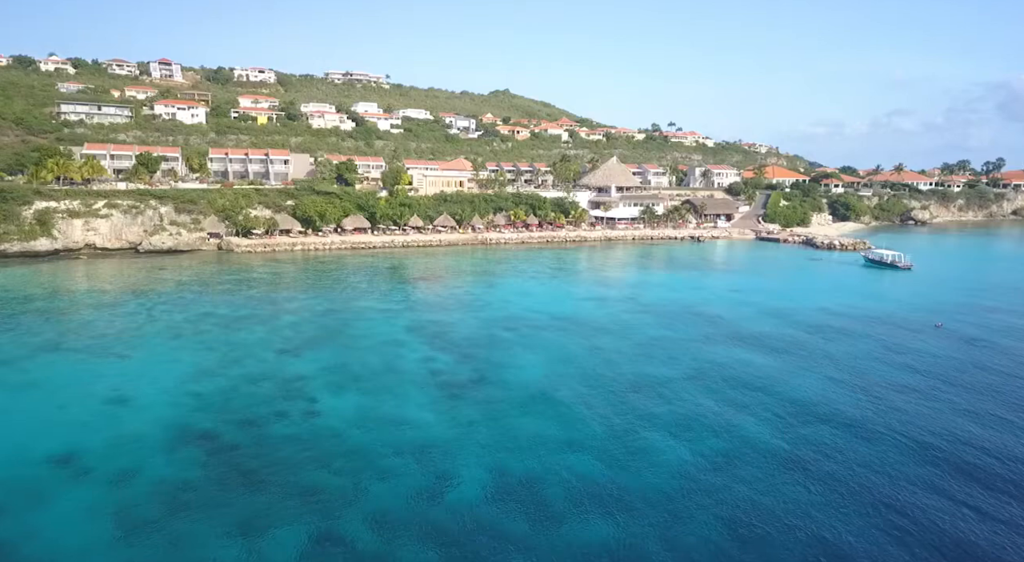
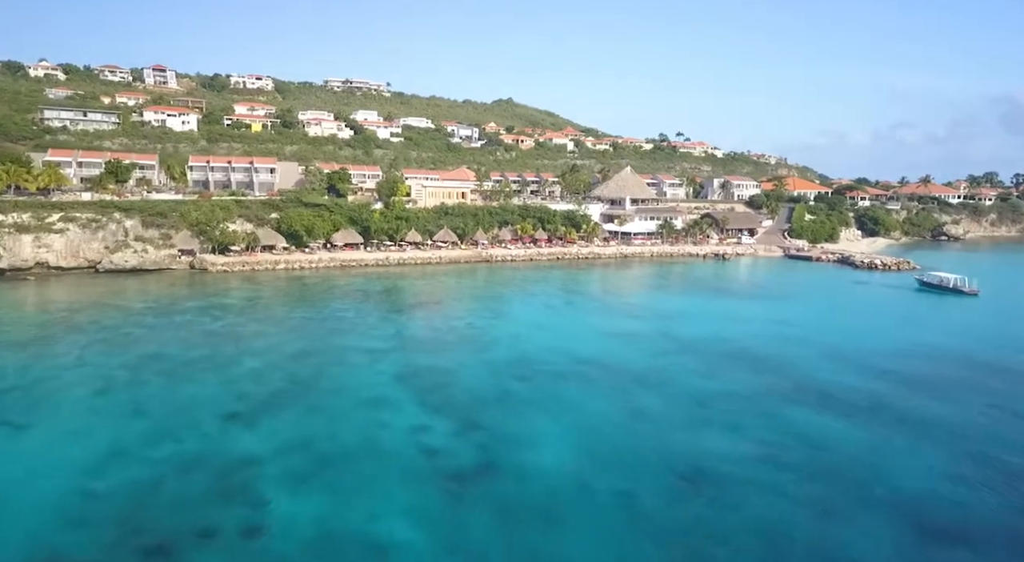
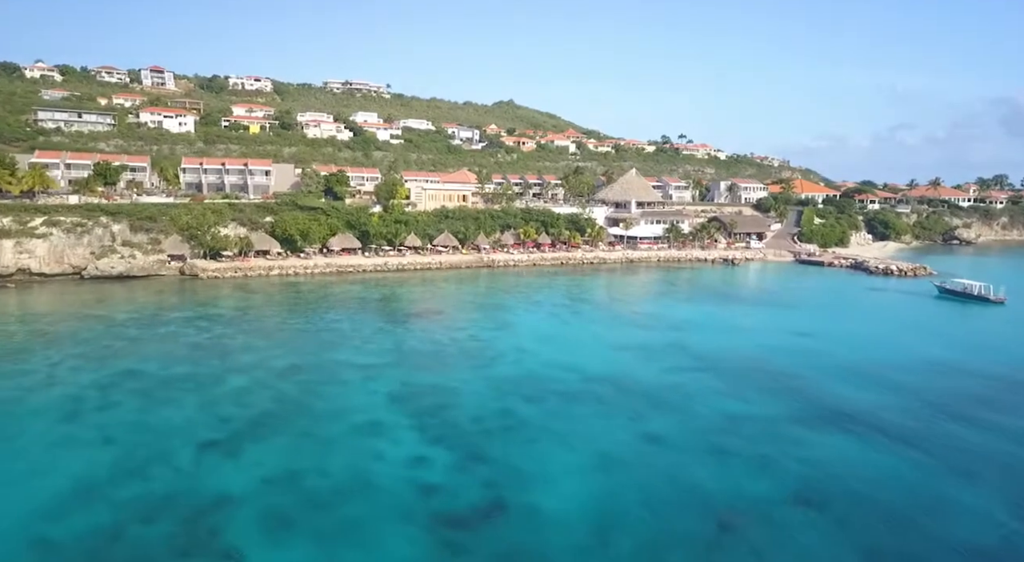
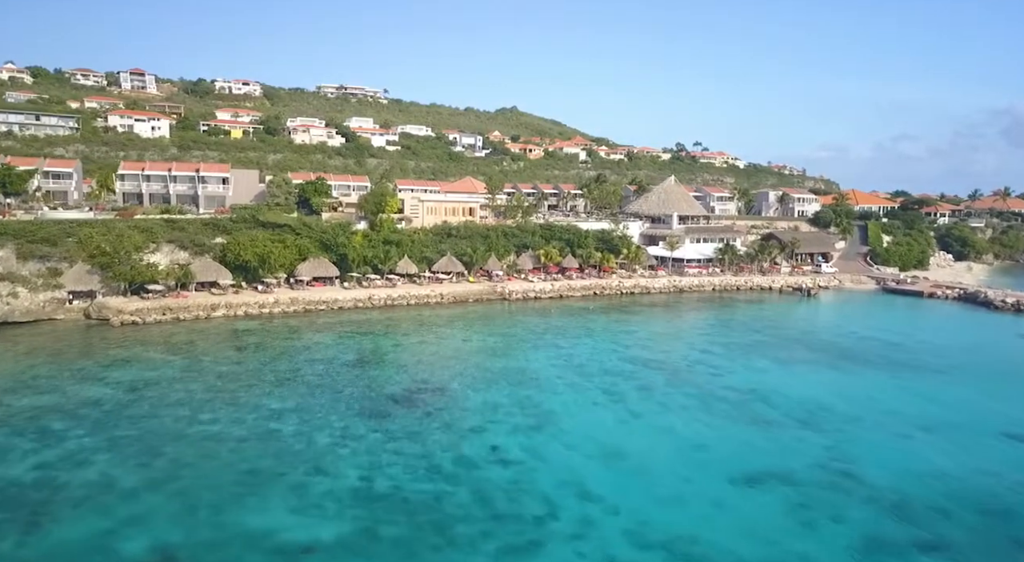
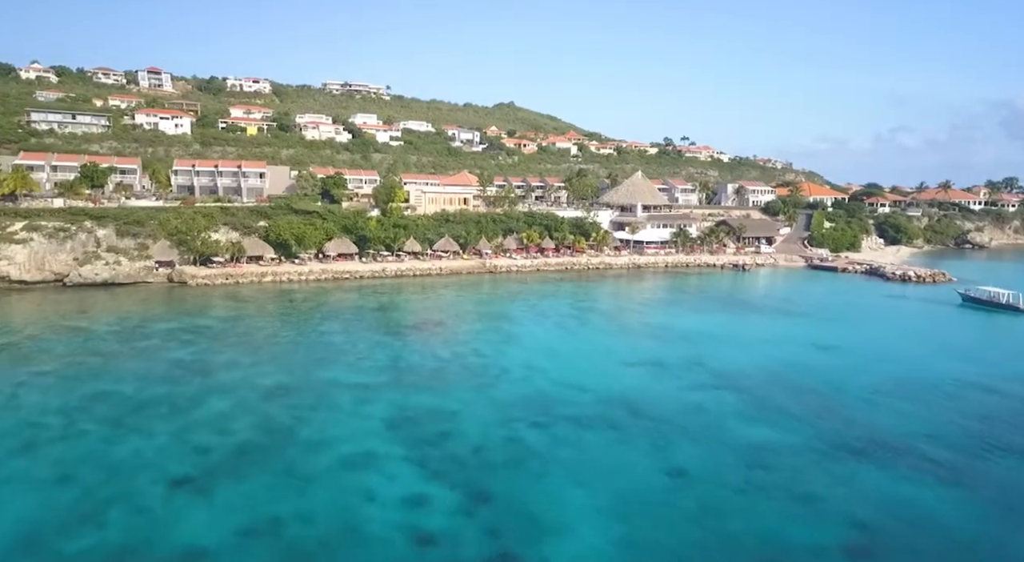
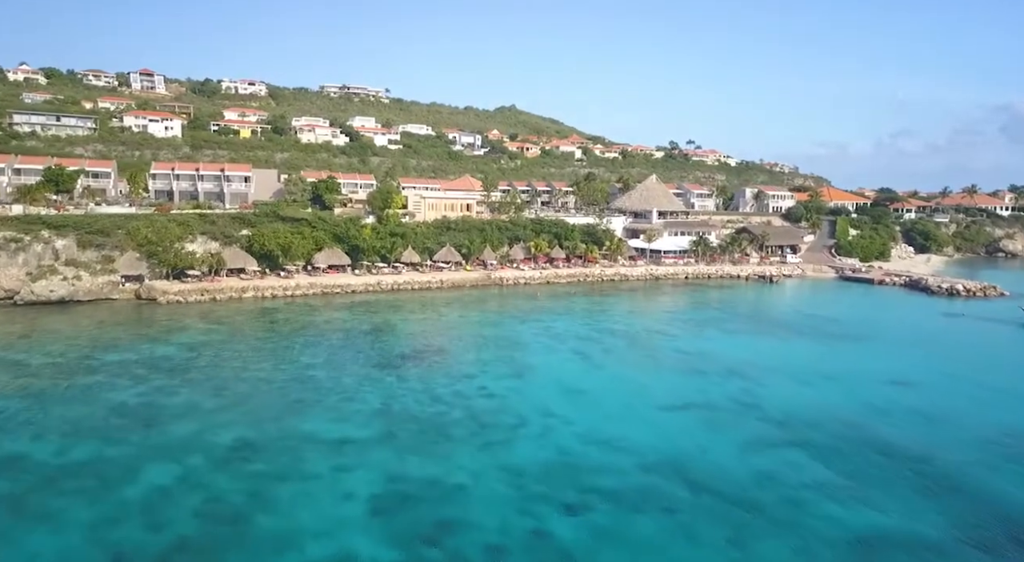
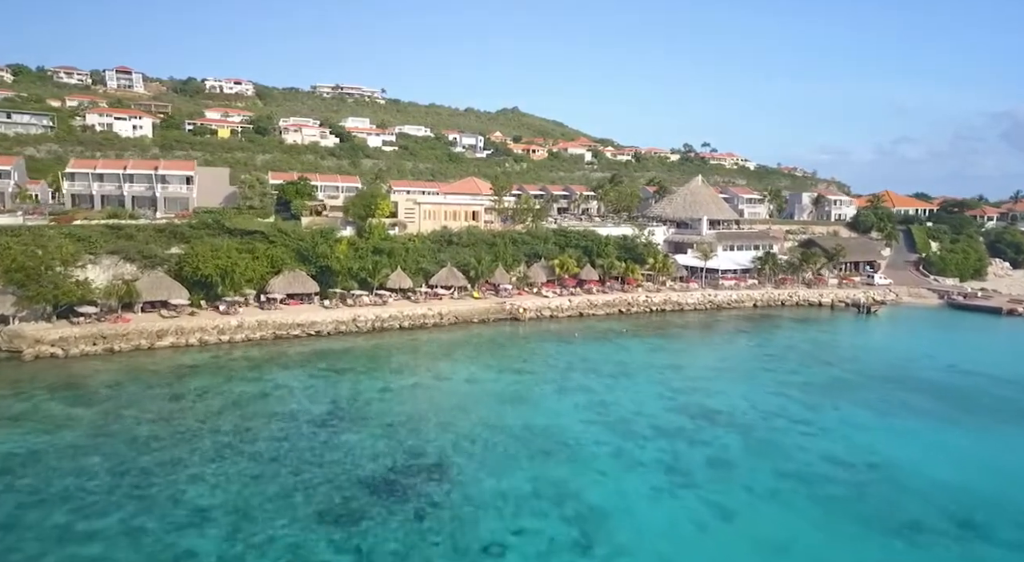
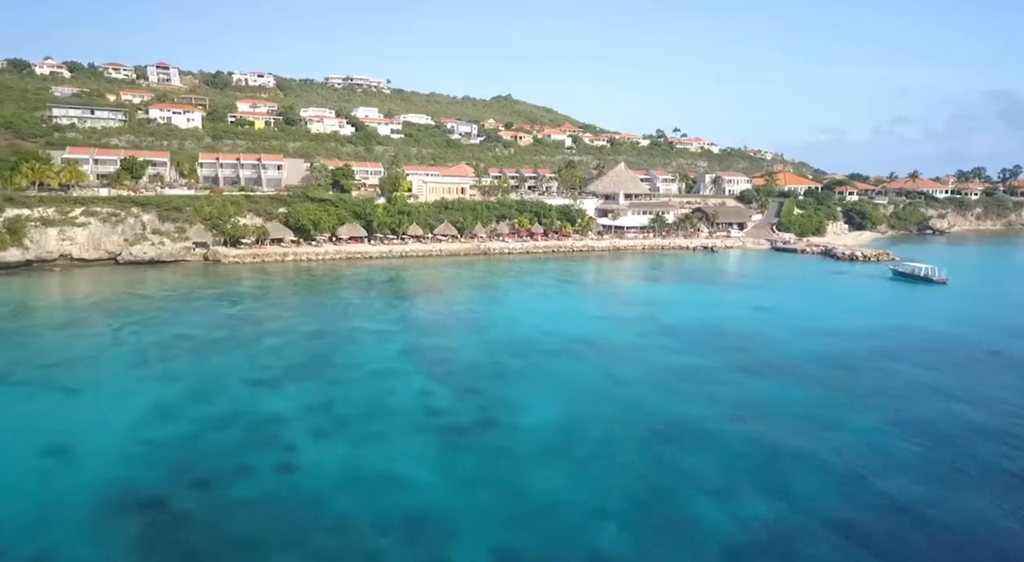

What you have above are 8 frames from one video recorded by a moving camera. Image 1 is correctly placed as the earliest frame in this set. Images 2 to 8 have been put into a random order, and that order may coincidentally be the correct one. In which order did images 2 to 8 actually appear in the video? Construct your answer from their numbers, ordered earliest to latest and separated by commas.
8, 2, 3, 5, 6, 4, 7
